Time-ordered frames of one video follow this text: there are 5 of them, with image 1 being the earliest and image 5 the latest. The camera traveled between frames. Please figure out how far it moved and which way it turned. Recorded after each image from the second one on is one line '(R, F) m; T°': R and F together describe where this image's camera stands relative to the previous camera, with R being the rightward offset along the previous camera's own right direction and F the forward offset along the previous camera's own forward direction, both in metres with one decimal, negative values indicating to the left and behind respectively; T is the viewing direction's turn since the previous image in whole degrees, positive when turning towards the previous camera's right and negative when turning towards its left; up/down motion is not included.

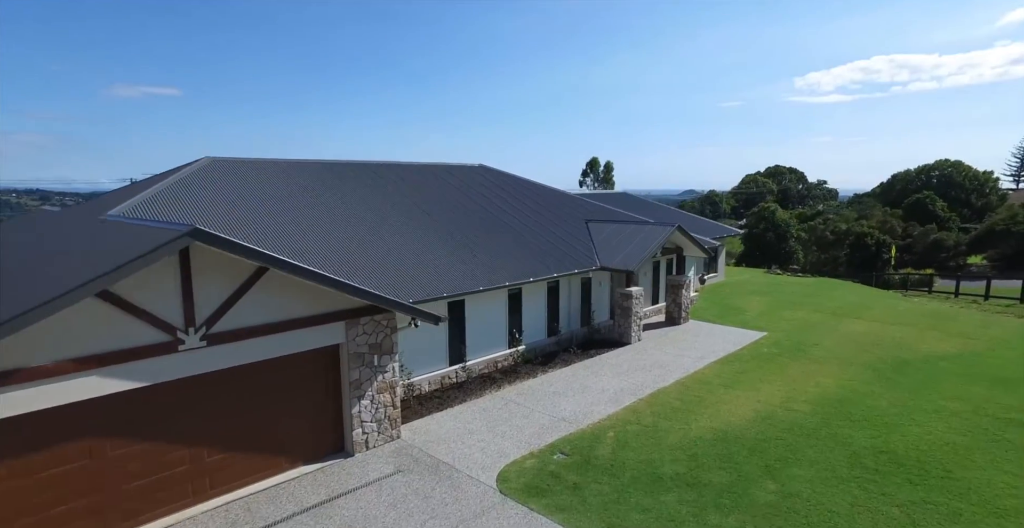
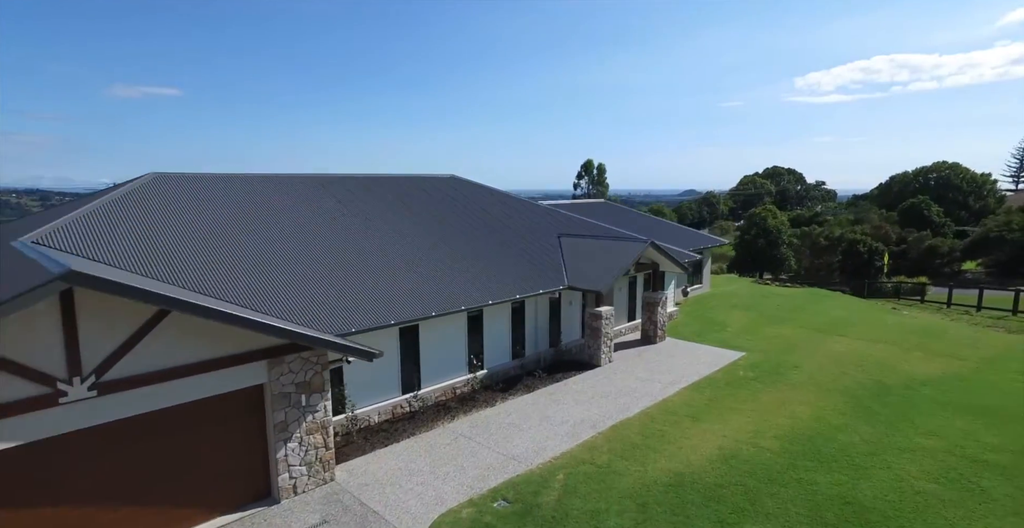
(+0.8, +0.6) m; 0°
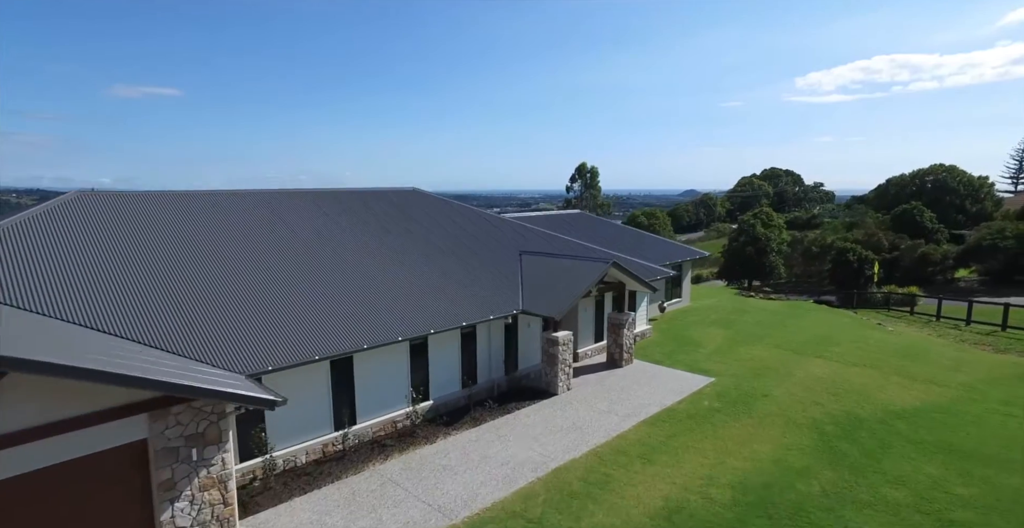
(+1.0, +0.8) m; 0°
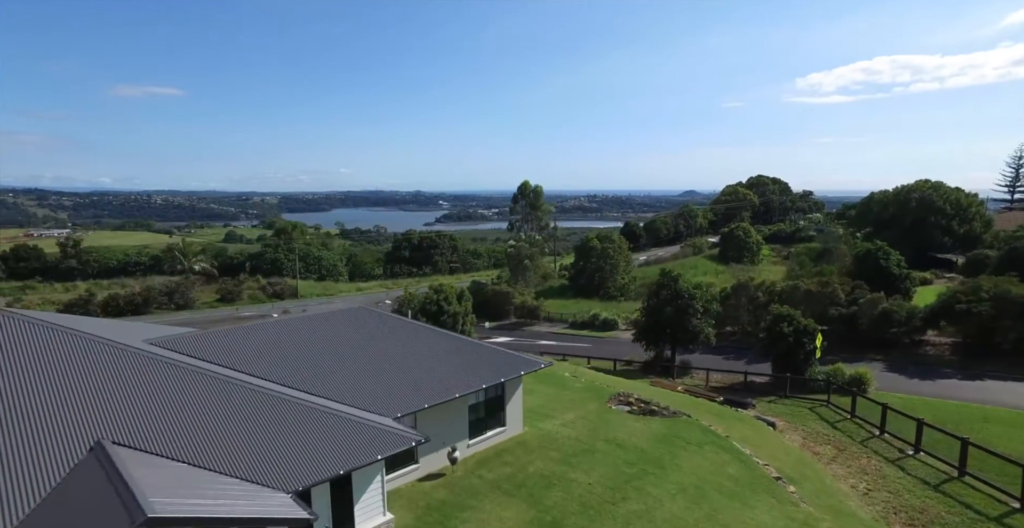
(+6.3, +6.3) m; 0°
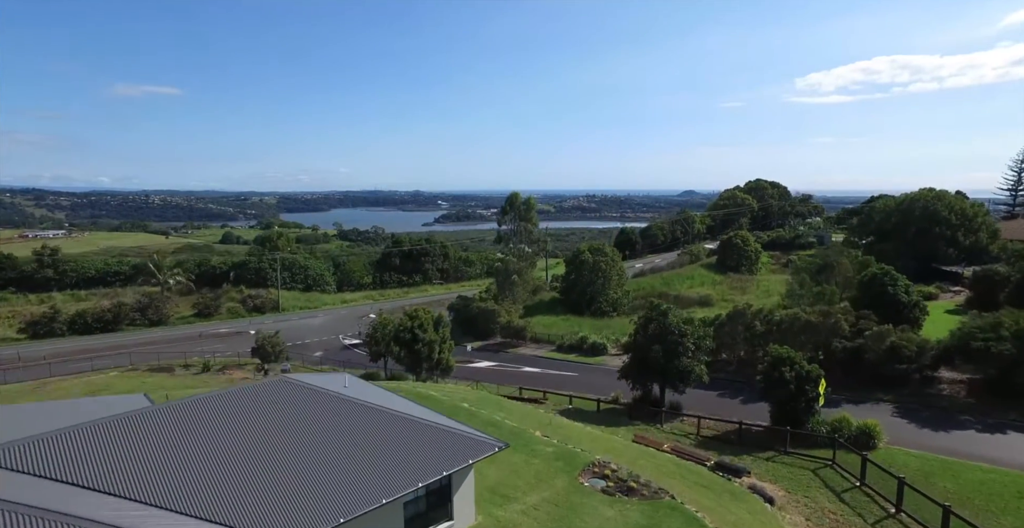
(+1.1, +2.4) m; 0°
